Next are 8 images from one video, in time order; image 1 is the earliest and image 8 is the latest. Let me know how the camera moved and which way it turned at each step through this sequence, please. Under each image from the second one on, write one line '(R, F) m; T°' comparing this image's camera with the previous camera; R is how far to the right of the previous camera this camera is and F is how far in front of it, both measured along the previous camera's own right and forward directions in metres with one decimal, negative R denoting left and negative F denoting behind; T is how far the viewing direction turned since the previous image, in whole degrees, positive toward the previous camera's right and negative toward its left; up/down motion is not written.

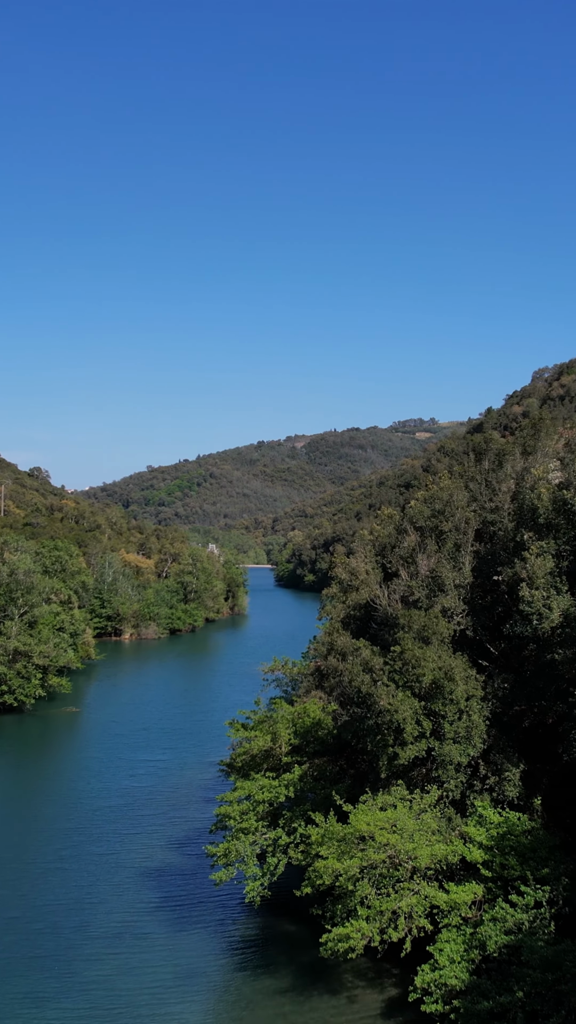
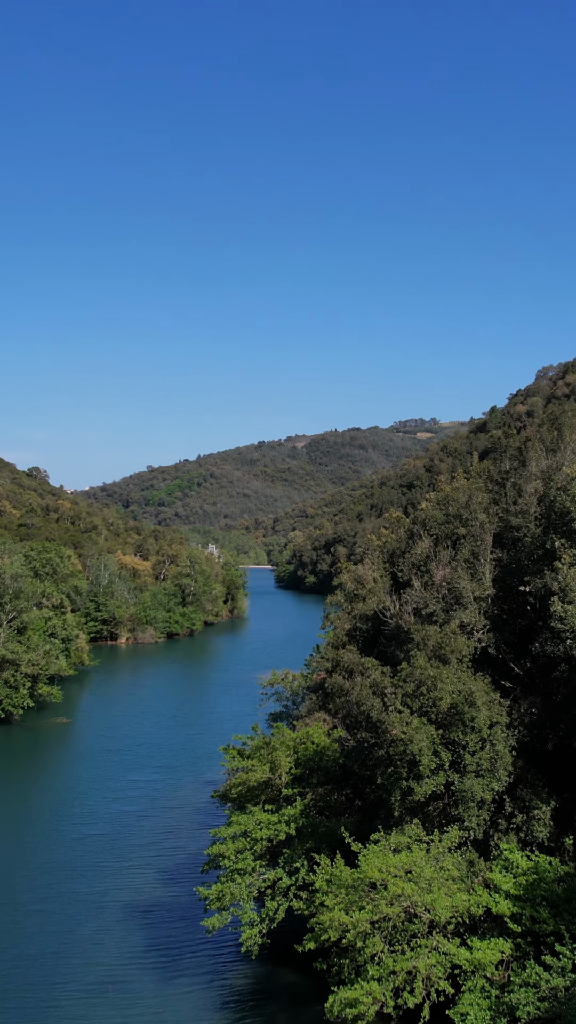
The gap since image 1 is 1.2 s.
(0.0, +2.6) m; 0°
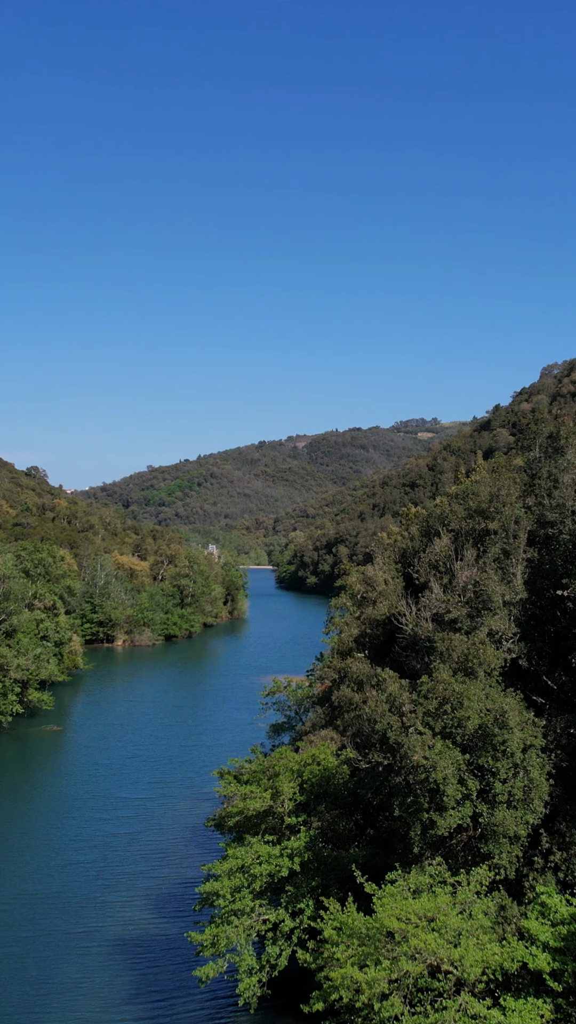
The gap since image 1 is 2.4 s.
(-0.1, +2.6) m; 0°
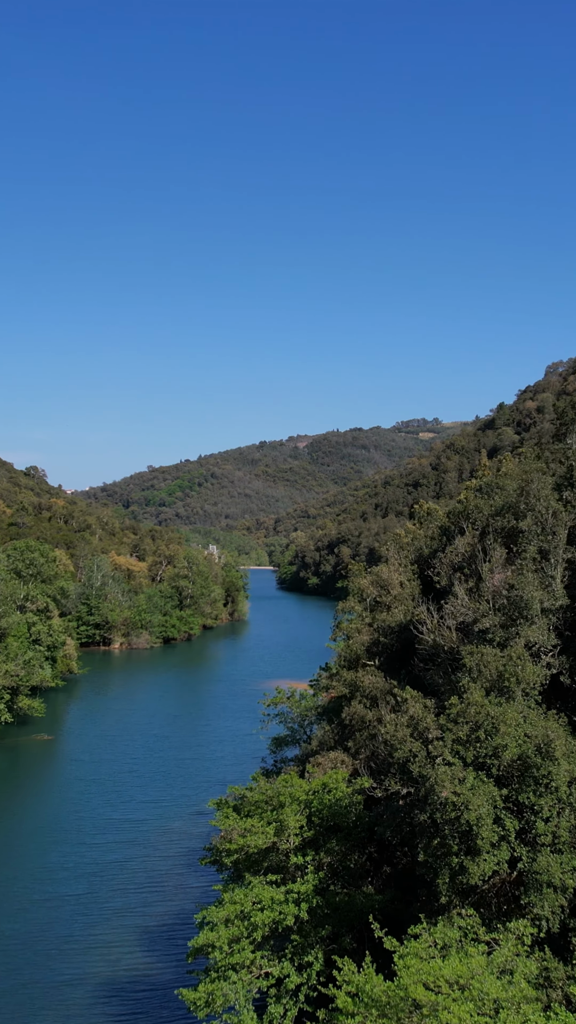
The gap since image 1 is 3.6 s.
(-0.1, +2.6) m; 0°
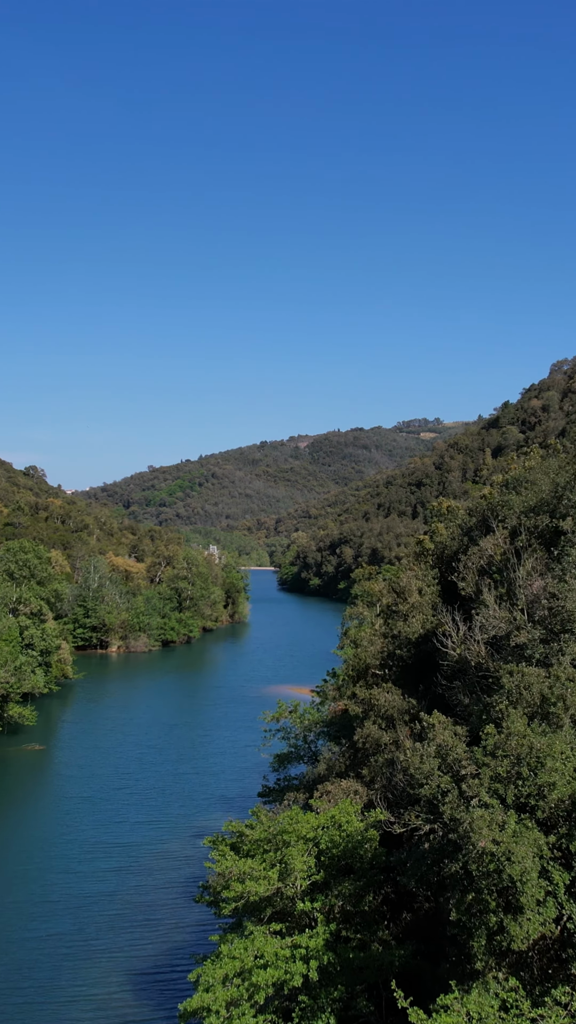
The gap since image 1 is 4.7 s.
(-0.1, +2.3) m; 0°
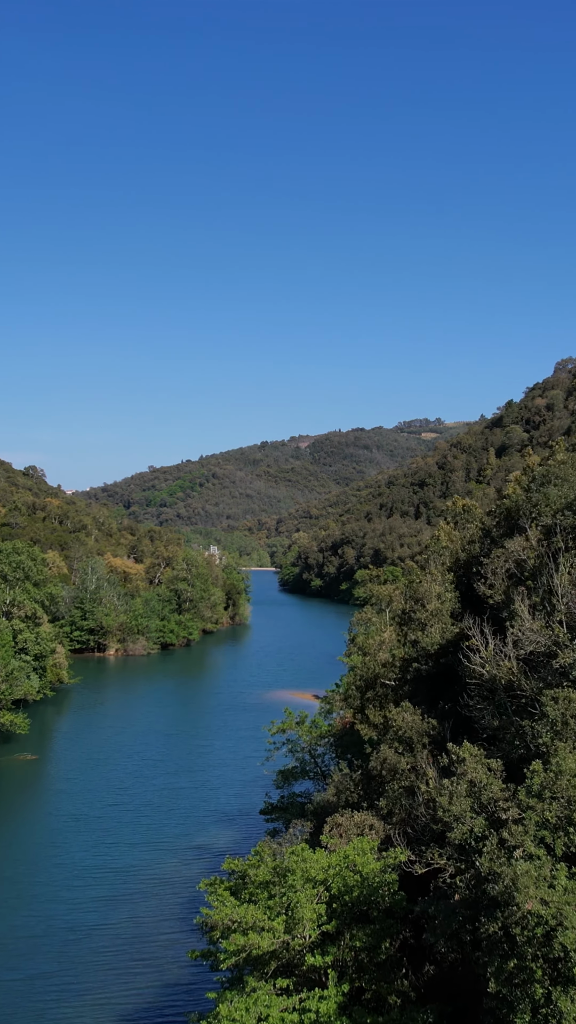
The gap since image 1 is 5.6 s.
(-0.1, +2.0) m; 0°
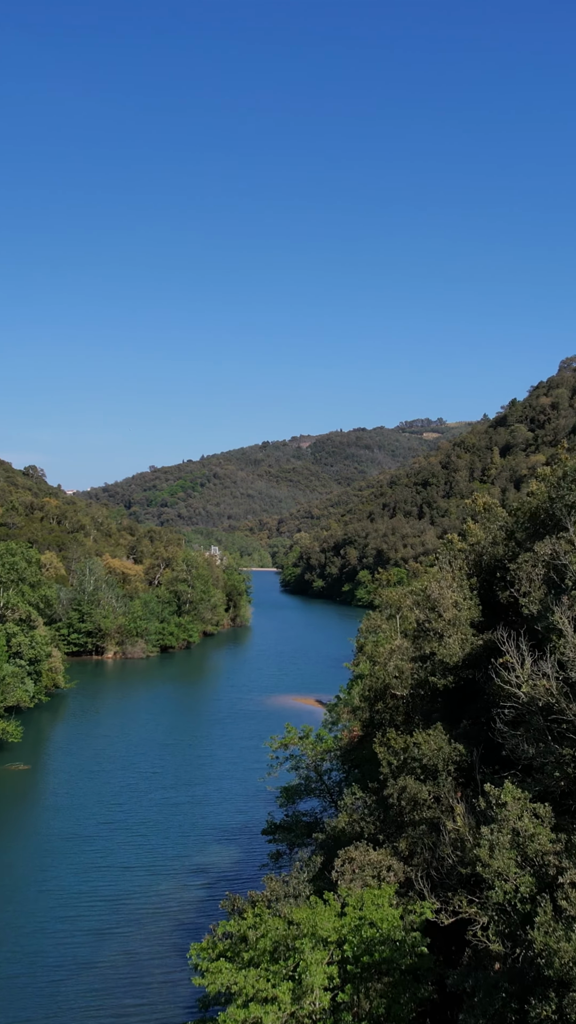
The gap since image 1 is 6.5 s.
(-0.1, +1.9) m; 0°
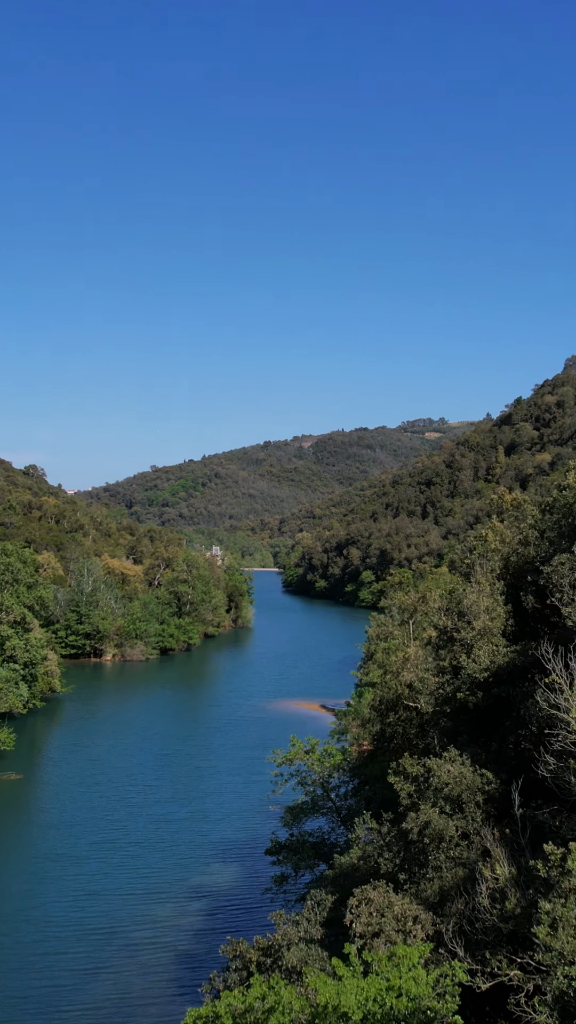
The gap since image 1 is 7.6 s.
(-0.1, +1.9) m; 0°
